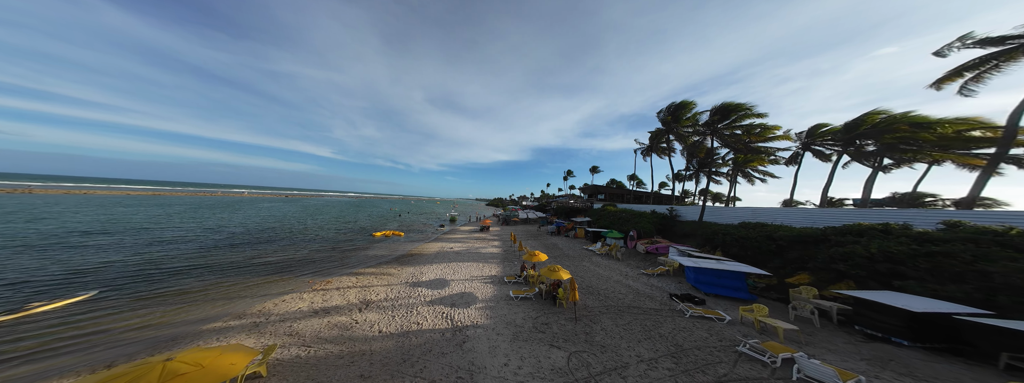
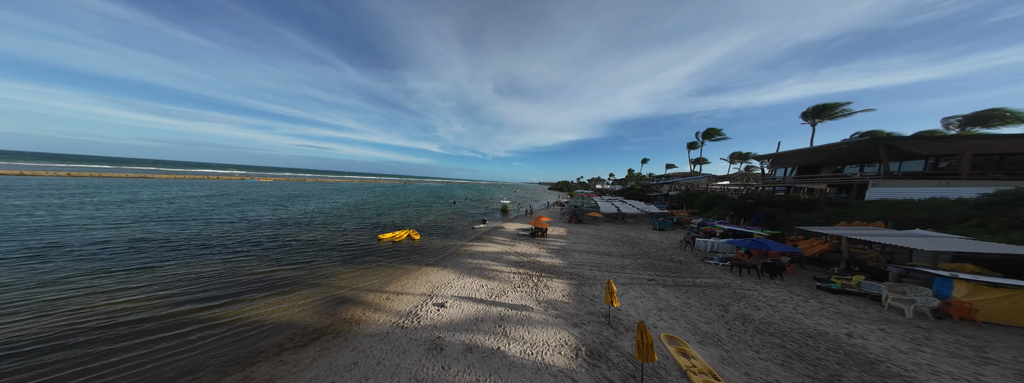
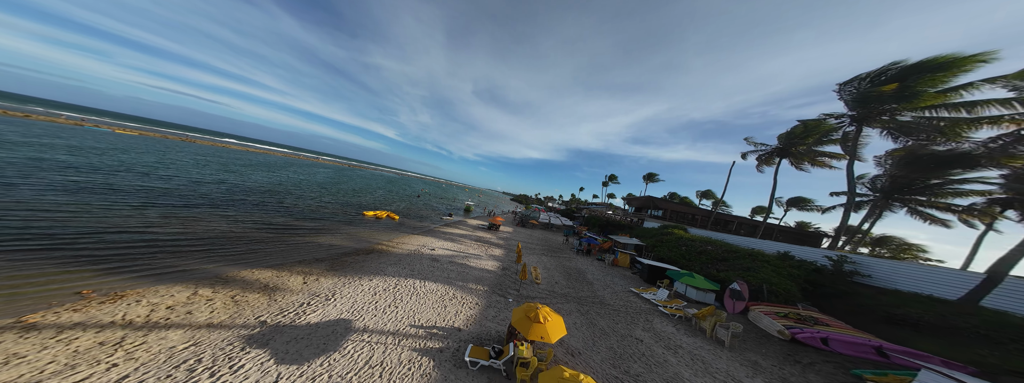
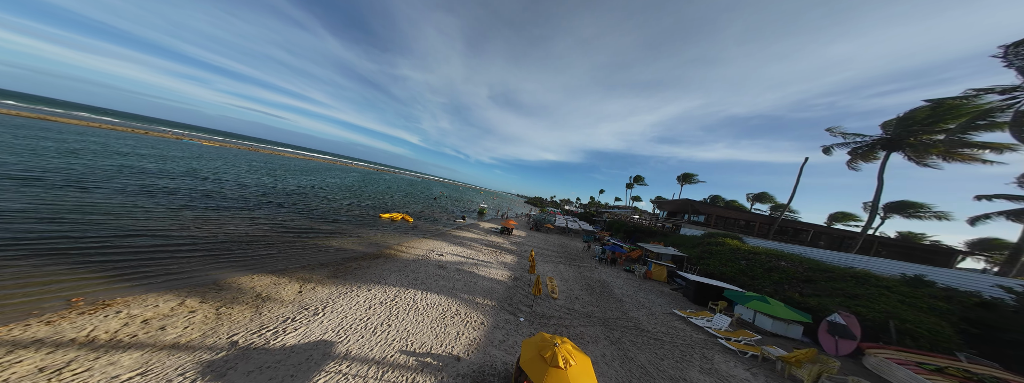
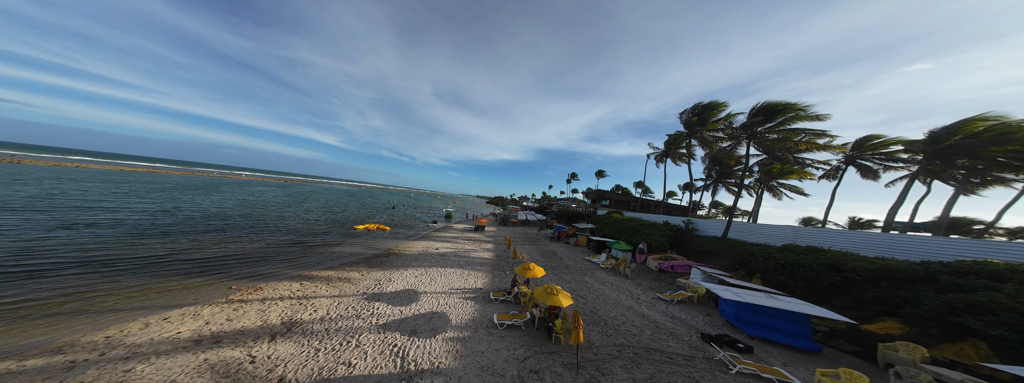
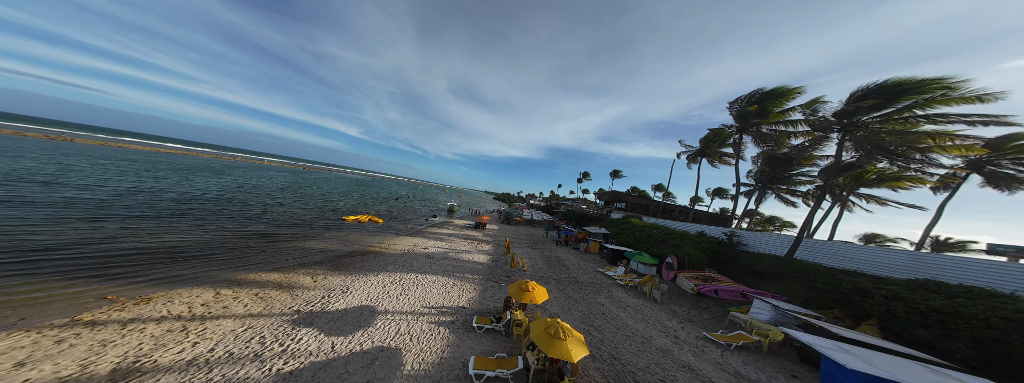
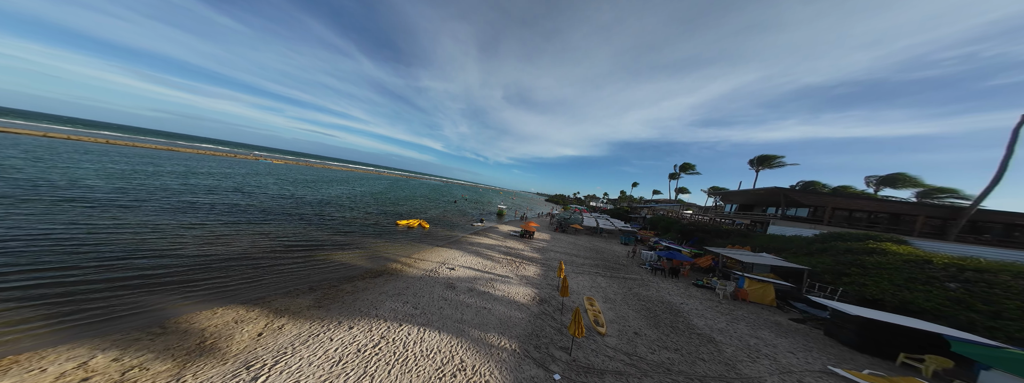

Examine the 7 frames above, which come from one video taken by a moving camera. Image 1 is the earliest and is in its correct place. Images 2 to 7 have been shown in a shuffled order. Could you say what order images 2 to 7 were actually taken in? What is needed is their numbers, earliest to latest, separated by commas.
5, 6, 3, 4, 7, 2
